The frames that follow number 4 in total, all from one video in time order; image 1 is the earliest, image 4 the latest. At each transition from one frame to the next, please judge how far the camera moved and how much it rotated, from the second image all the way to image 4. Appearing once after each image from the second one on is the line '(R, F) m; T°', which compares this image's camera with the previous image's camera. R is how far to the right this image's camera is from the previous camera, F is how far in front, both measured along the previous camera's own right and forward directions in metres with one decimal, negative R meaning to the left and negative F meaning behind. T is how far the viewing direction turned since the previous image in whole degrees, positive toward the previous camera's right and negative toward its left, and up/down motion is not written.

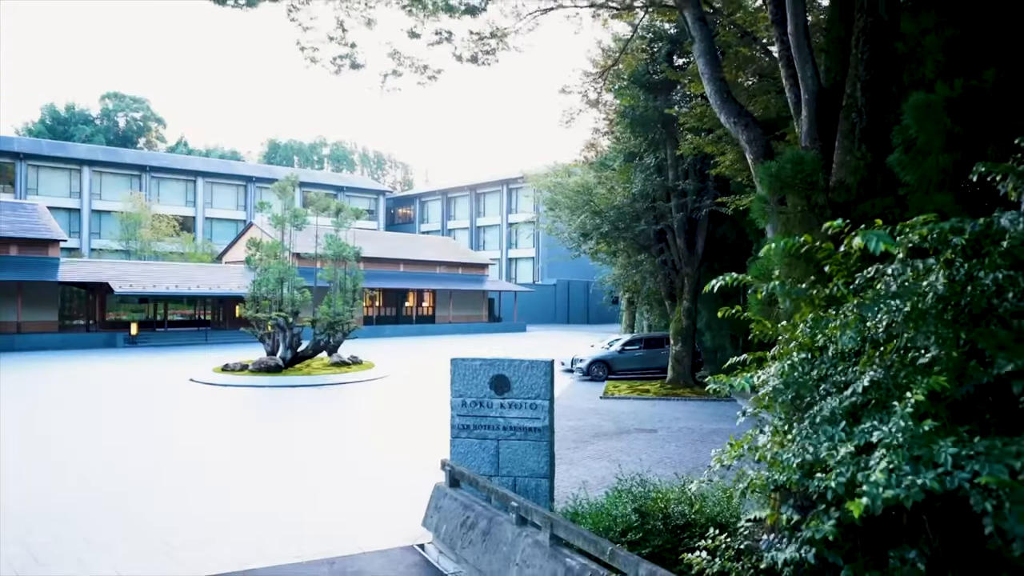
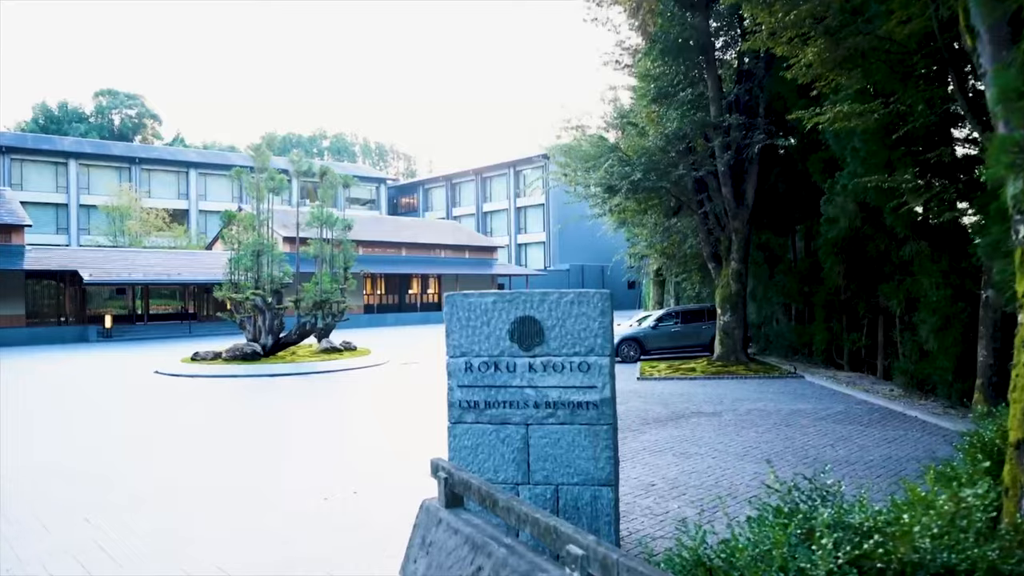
(-0.2, +2.8) m; -1°
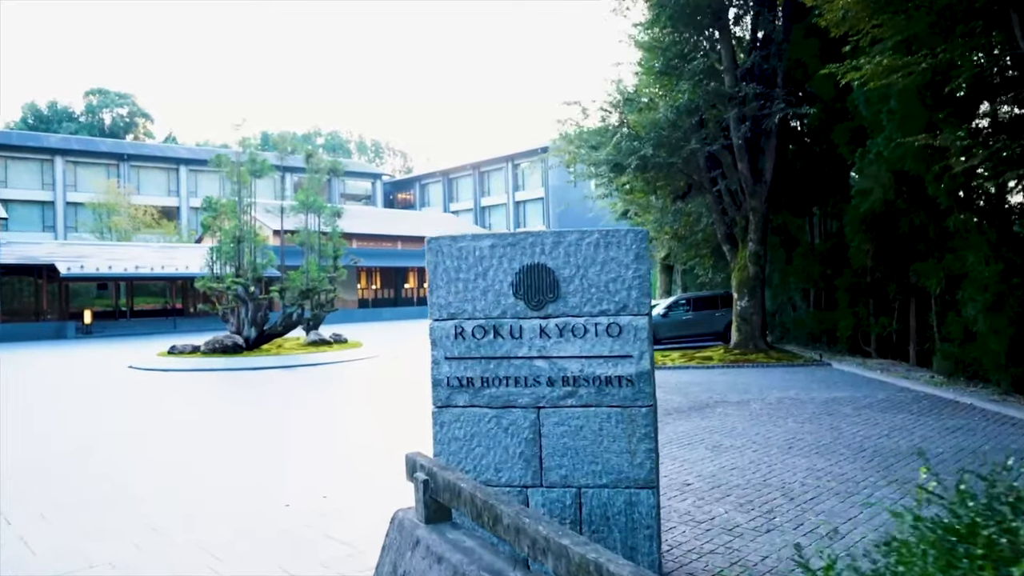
(0.0, +1.1) m; 0°
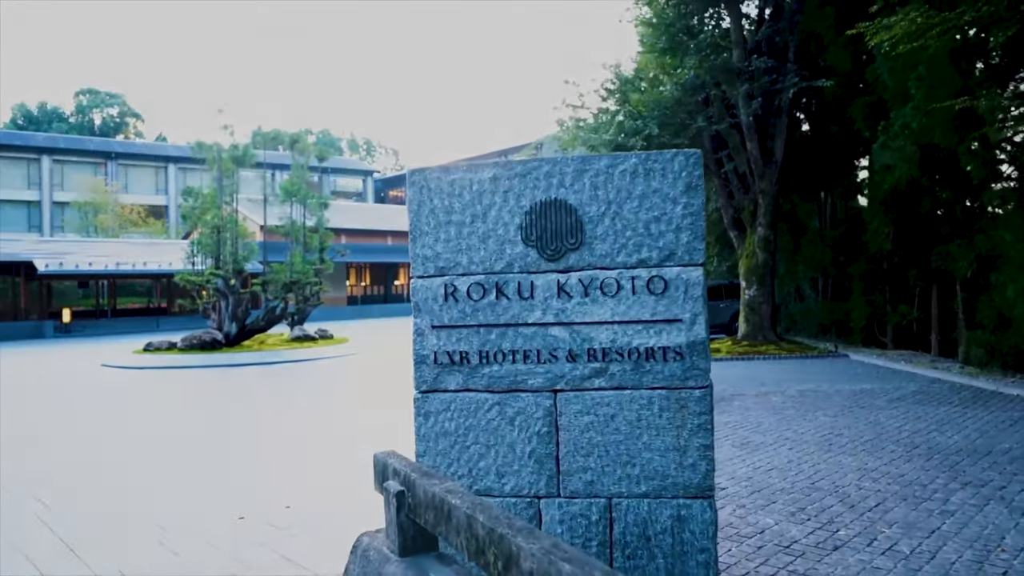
(0.0, +0.8) m; 0°
